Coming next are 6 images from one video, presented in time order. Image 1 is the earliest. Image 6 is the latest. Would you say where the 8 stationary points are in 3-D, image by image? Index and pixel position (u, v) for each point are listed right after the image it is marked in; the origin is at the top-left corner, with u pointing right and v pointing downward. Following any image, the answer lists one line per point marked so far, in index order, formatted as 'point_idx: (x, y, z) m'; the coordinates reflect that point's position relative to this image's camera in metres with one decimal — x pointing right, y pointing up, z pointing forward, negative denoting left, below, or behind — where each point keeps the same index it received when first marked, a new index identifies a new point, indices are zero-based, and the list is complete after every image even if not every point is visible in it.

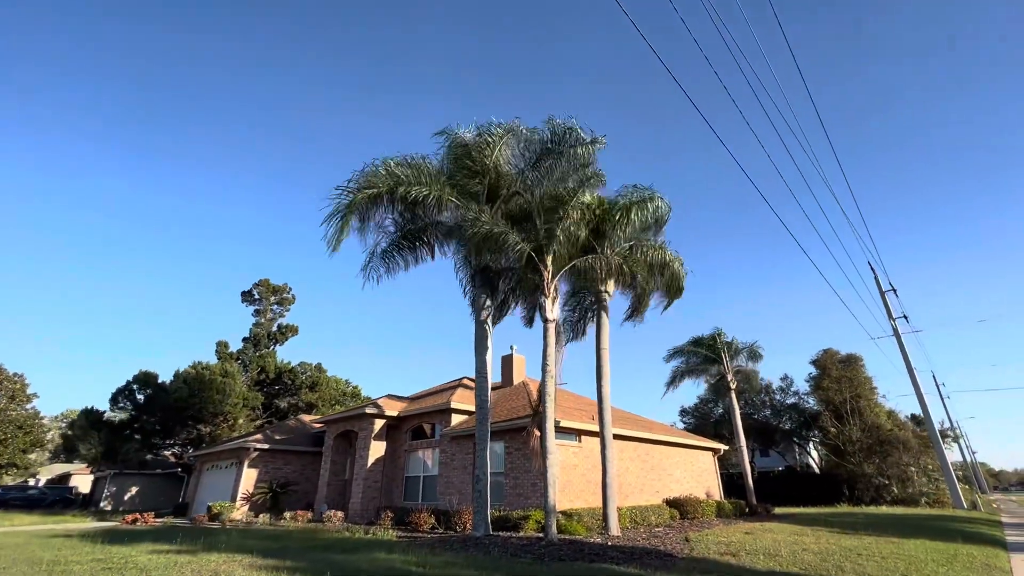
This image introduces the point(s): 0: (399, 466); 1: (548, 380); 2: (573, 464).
0: (-4.0, -6.3, +19.8) m
1: (+0.8, -2.2, +13.6) m
2: (+1.7, -5.1, +16.2) m
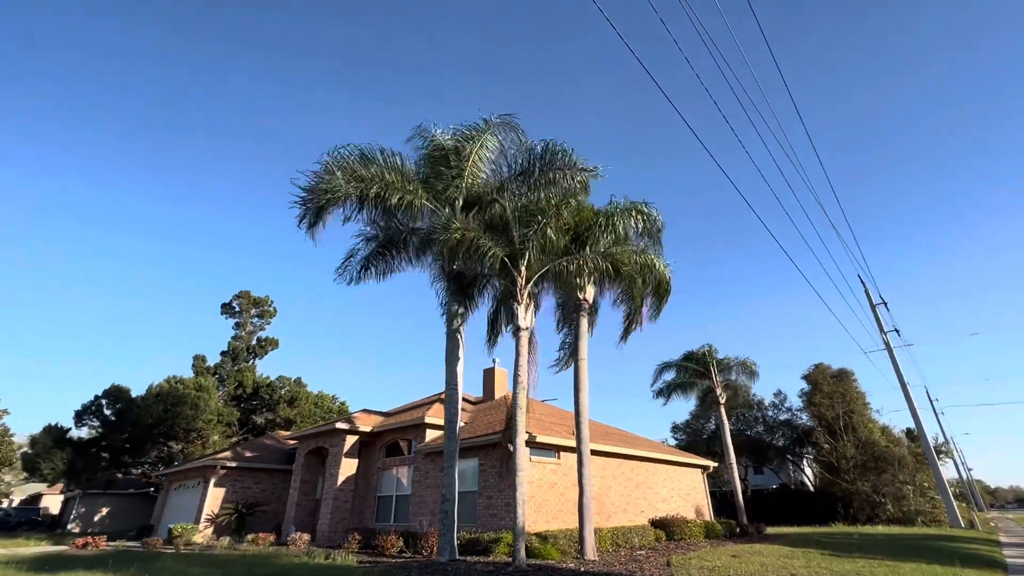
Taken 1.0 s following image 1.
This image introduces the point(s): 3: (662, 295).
0: (-4.7, -6.6, +18.8) m
1: (+0.1, -2.4, +12.8) m
2: (+1.0, -5.3, +15.3) m
3: (+4.9, -0.3, +18.1) m
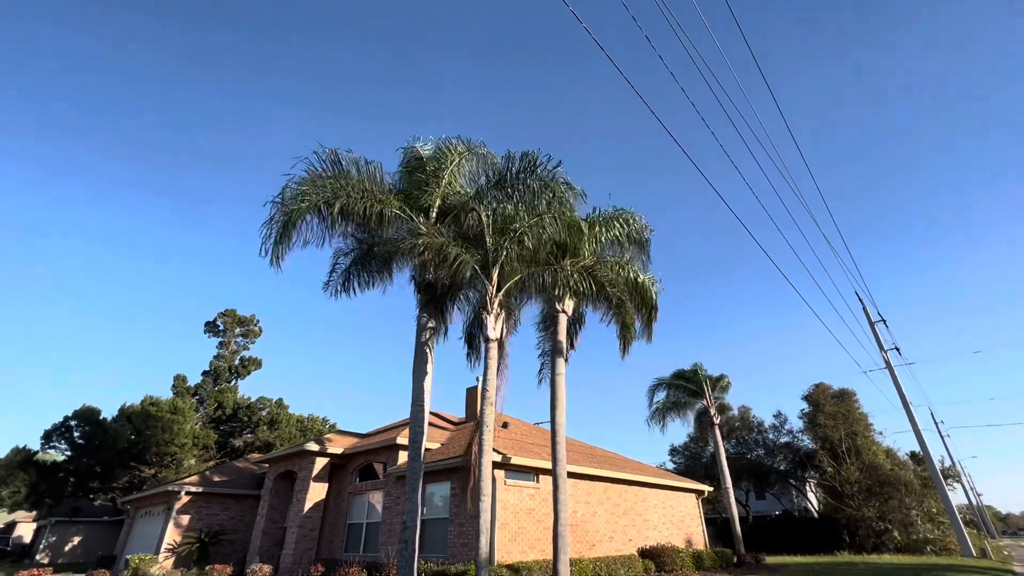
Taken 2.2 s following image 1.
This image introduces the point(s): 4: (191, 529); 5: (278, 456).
0: (-5.3, -7.0, +17.6) m
1: (-0.5, -2.6, +11.8) m
2: (+0.4, -5.6, +14.2) m
3: (+4.2, -0.6, +17.1) m
4: (-11.1, -8.3, +19.5) m
5: (-7.9, -5.6, +18.8) m
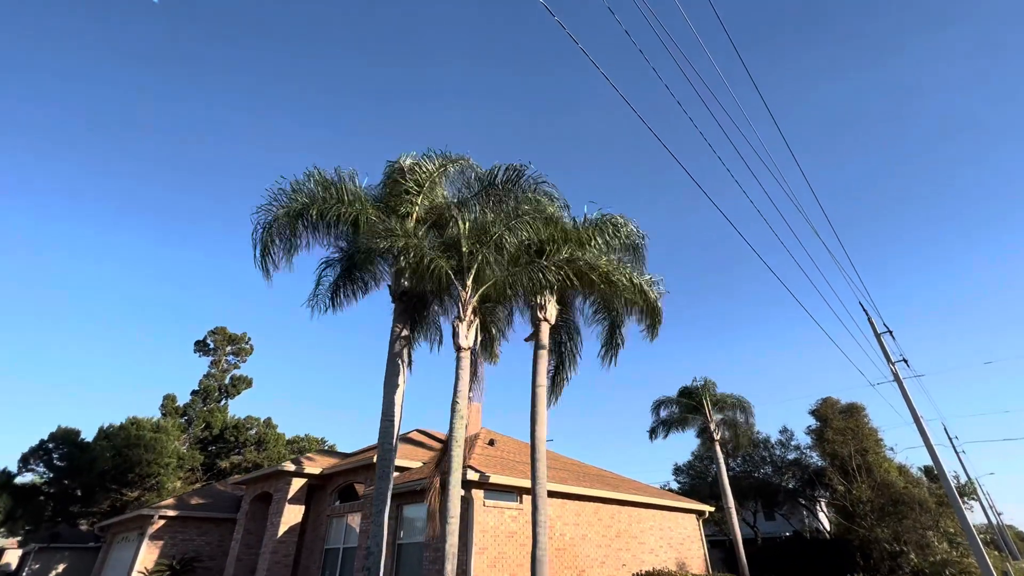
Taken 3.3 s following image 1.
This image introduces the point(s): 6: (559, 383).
0: (-5.7, -7.3, +16.7) m
1: (-1.1, -2.6, +10.9) m
2: (-0.1, -5.7, +13.3) m
3: (+3.8, -0.9, +16.3) m
4: (-11.4, -8.8, +18.6) m
5: (-8.3, -6.0, +18.0) m
6: (+1.6, -2.7, +16.1) m
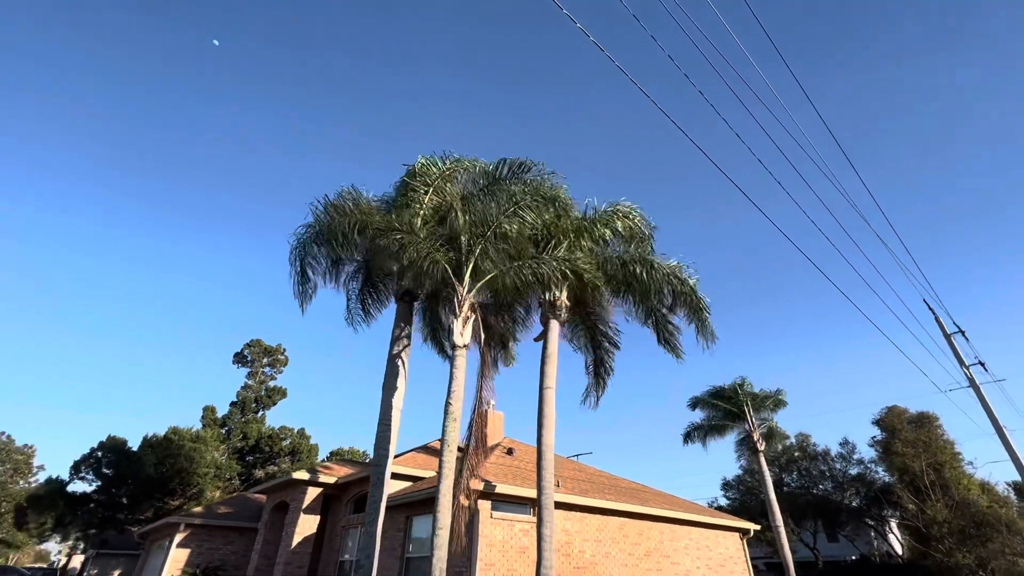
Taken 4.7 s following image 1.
0: (-5.1, -7.4, +16.2) m
1: (-1.1, -2.5, +10.1) m
2: (+0.2, -5.6, +12.3) m
3: (+4.2, -0.7, +15.1) m
4: (-10.6, -9.1, +18.6) m
5: (-7.5, -6.2, +17.7) m
6: (+2.1, -2.6, +15.0) m
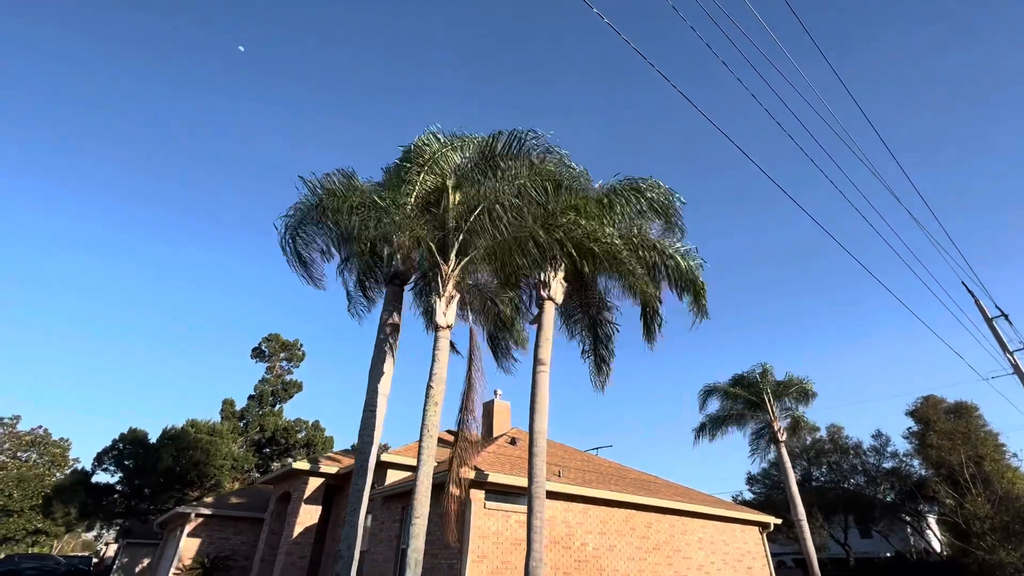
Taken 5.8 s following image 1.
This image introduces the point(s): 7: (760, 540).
0: (-5.0, -7.1, +15.9) m
1: (-1.3, -2.1, +9.6) m
2: (+0.1, -5.2, +11.7) m
3: (+4.1, -0.3, +14.3) m
4: (-10.3, -8.8, +18.6) m
5: (-7.3, -5.9, +17.6) m
6: (+2.1, -2.1, +14.4) m
7: (+7.7, -7.8, +17.5) m
